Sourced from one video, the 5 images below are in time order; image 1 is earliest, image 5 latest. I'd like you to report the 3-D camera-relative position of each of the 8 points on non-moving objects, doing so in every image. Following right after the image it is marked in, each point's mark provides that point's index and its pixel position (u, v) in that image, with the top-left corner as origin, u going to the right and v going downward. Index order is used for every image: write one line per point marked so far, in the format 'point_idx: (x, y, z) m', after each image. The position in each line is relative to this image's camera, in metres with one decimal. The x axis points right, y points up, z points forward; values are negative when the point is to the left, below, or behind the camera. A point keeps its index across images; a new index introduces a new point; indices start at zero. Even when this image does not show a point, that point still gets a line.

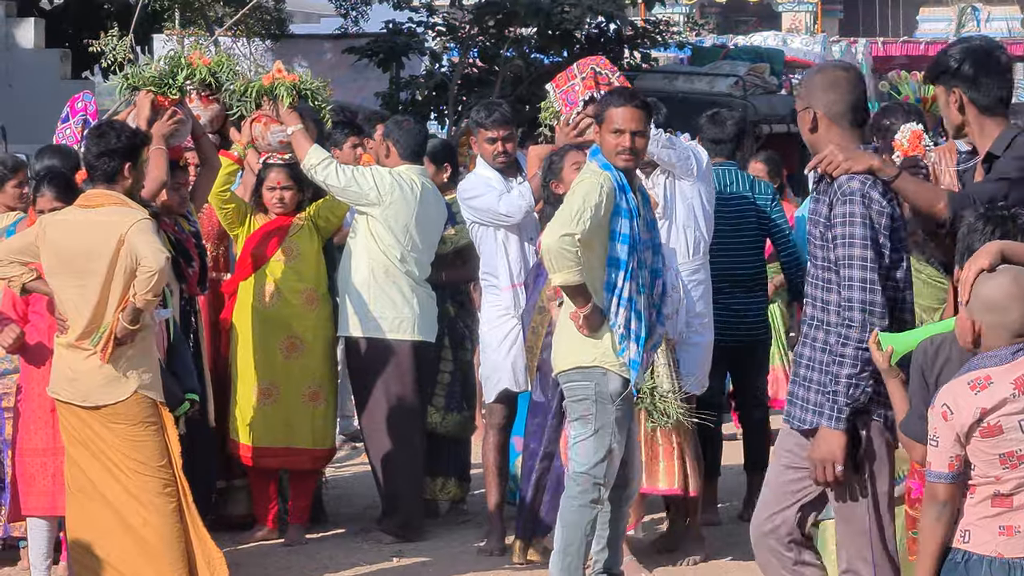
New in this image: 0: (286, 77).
0: (-0.9, +0.9, +5.1) m
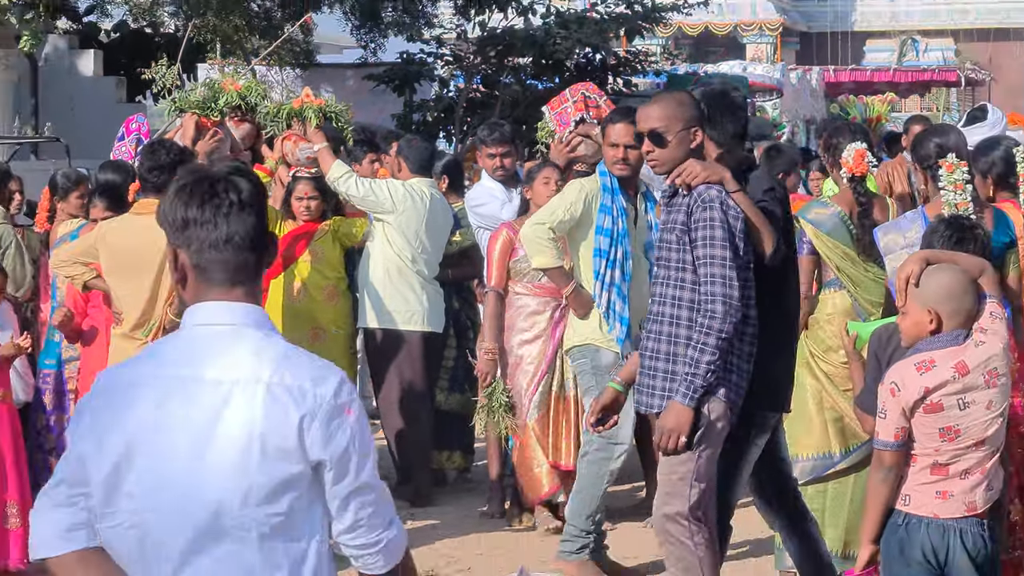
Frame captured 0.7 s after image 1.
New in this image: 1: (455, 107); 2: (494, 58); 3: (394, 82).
0: (-0.9, +0.9, +5.8) m
1: (-0.6, +1.7, +12.2) m
2: (-0.2, +2.2, +12.1) m
3: (-1.1, +2.0, +12.0) m
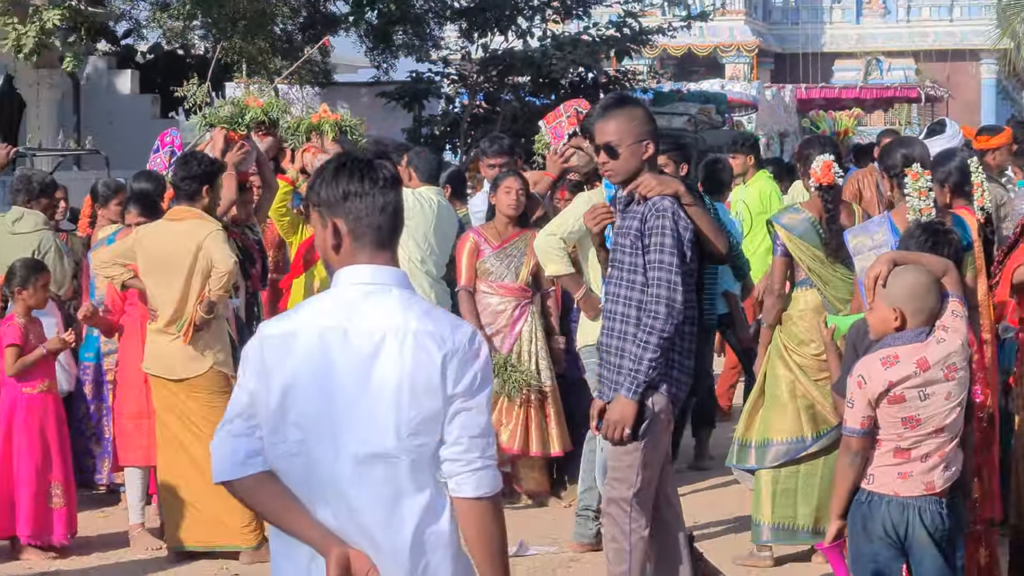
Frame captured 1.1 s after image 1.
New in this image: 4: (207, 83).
0: (-0.9, +0.9, +6.3) m
1: (-0.5, +1.7, +12.7) m
2: (-0.1, +2.2, +12.7) m
3: (-1.1, +1.9, +12.5) m
4: (-1.6, +1.1, +6.3) m
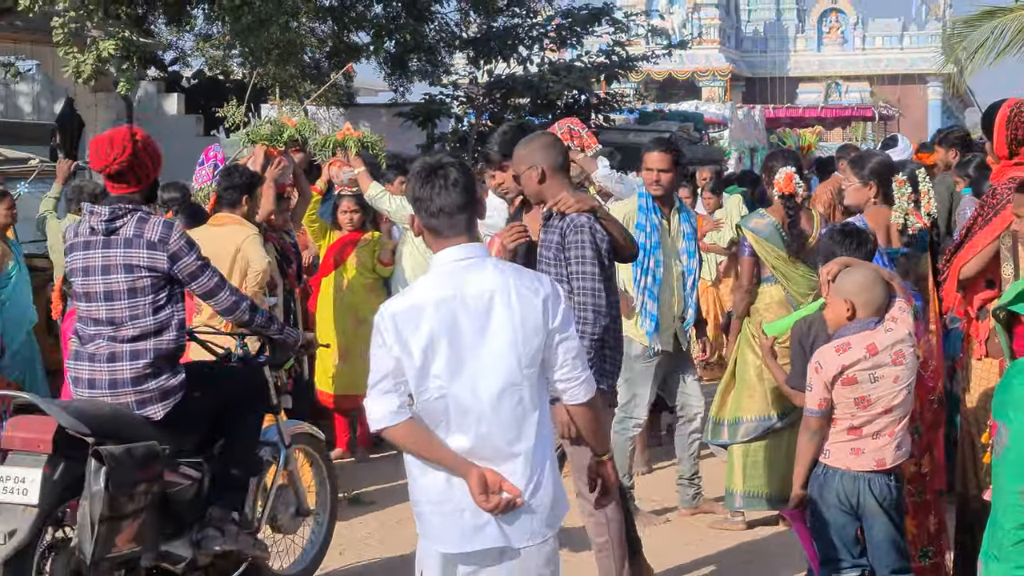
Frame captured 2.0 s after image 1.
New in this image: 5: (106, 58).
0: (-0.9, +0.9, +7.2) m
1: (-0.5, +1.7, +13.5) m
2: (-0.1, +2.1, +13.5) m
3: (-1.0, +1.9, +13.4) m
4: (-1.6, +1.1, +7.1) m
5: (-4.1, +2.3, +12.4) m
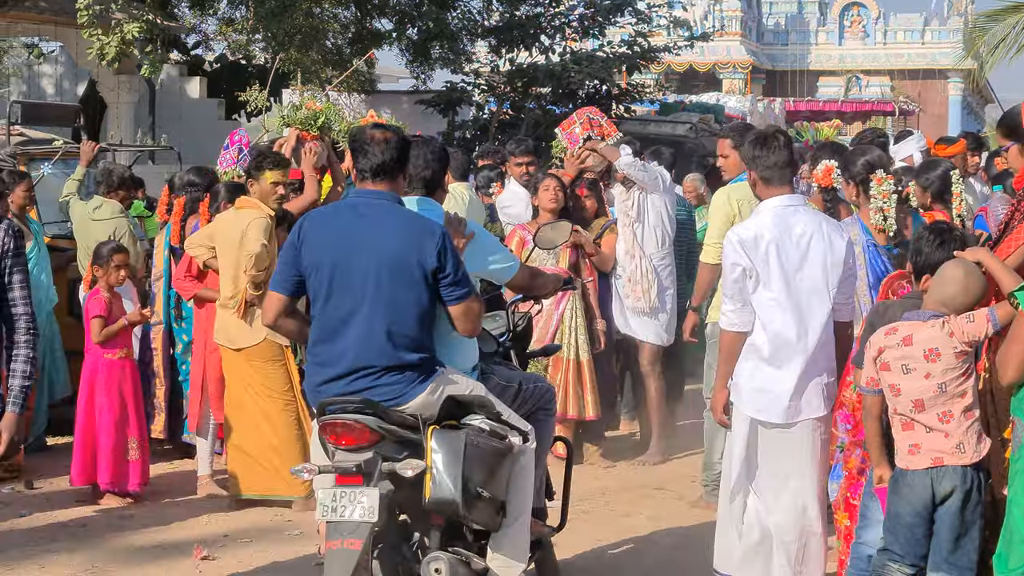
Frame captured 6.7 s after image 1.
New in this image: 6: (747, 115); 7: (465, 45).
0: (-0.8, +1.0, +7.2) m
1: (-0.3, +1.8, +13.6) m
2: (+0.1, +2.3, +13.5) m
3: (-0.9, +2.1, +13.4) m
4: (-1.4, +1.2, +7.2) m
5: (-3.9, +2.5, +12.4) m
6: (+3.7, +2.8, +19.6) m
7: (-0.6, +2.8, +13.7) m
